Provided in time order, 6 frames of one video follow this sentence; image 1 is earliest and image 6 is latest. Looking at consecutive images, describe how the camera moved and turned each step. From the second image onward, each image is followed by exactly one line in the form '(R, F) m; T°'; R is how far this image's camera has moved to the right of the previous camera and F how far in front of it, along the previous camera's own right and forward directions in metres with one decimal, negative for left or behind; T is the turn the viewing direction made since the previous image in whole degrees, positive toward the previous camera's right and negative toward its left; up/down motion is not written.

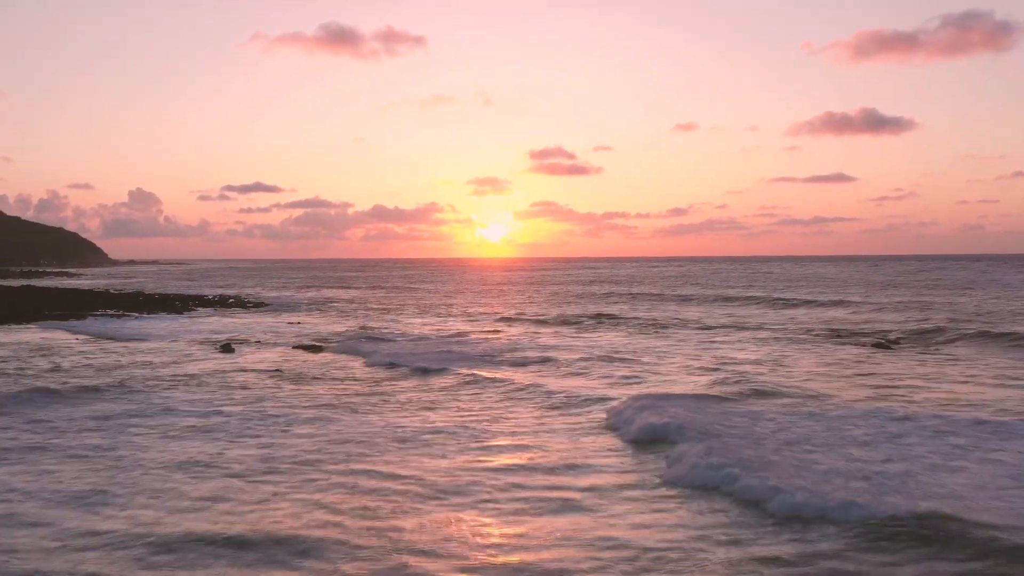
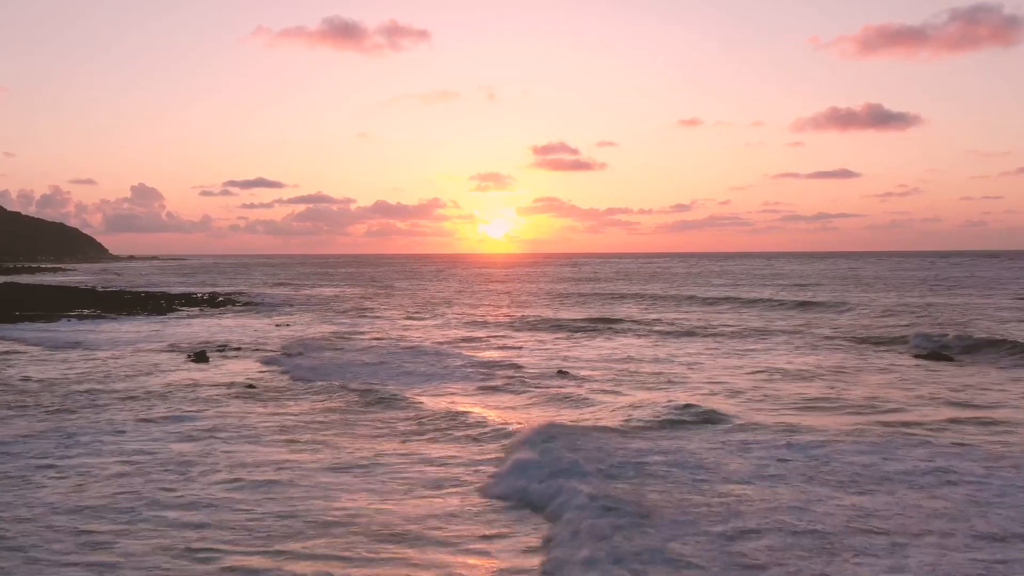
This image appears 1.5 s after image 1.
(-0.1, +2.8) m; 0°
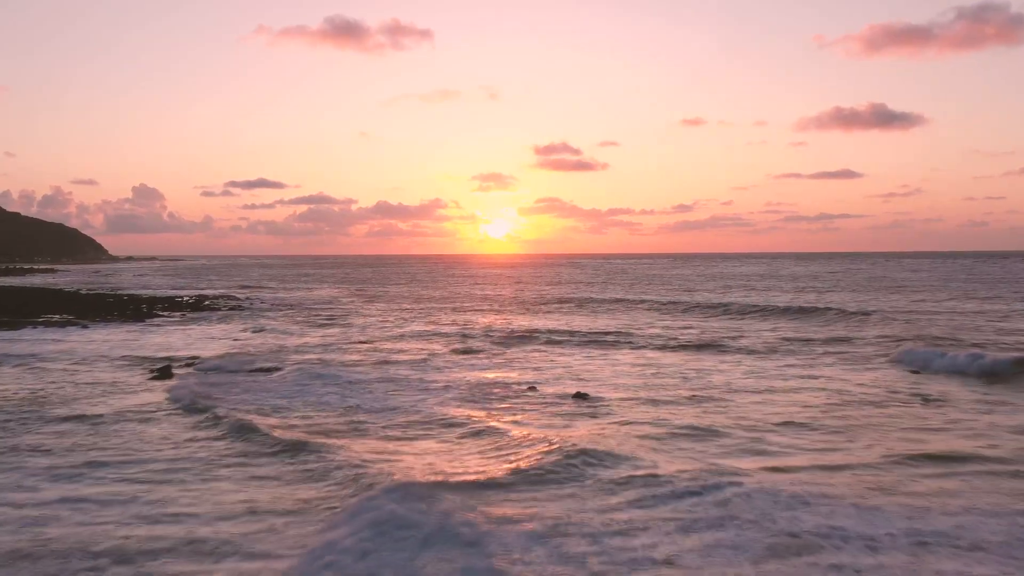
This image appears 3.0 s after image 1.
(-0.2, +2.9) m; 0°
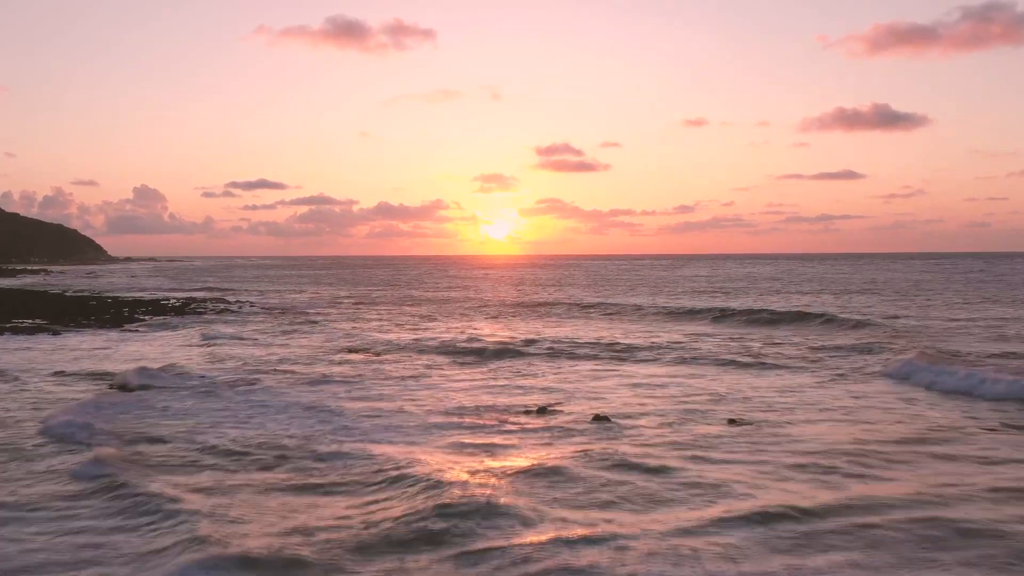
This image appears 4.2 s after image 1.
(-0.2, +2.5) m; 0°
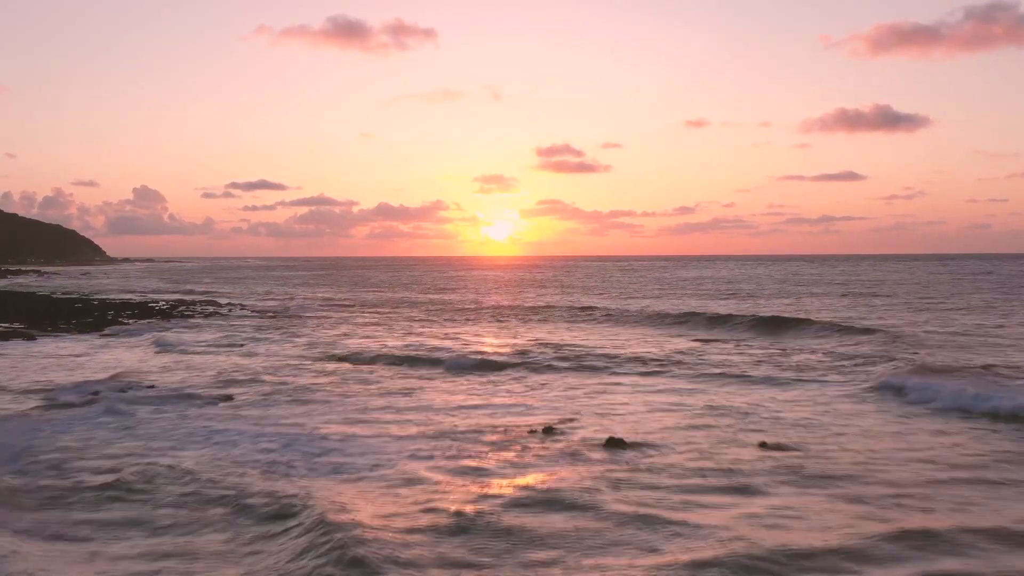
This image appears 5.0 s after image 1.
(-0.1, +1.7) m; 0°
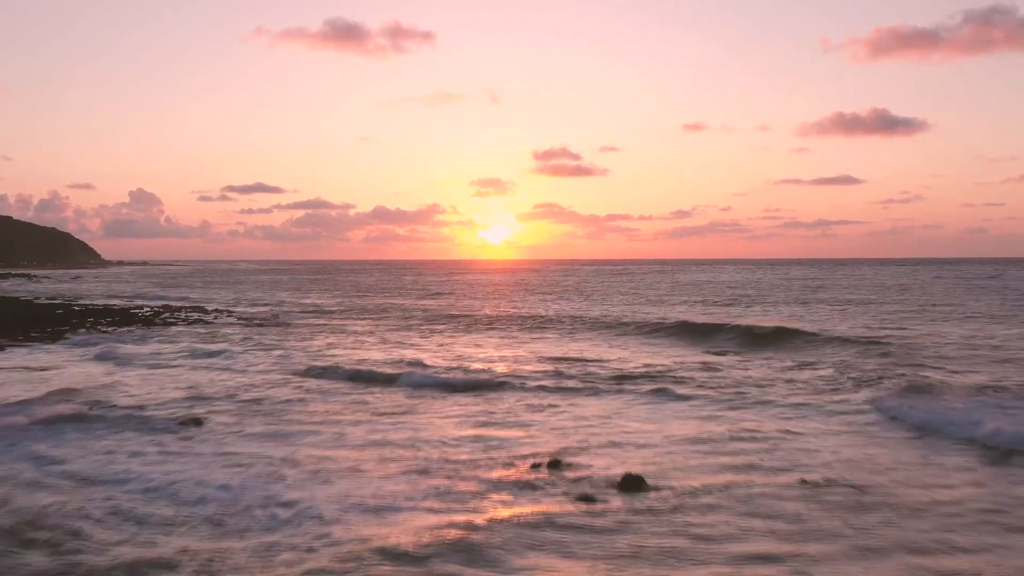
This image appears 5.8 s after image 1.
(-0.1, +1.8) m; 0°
